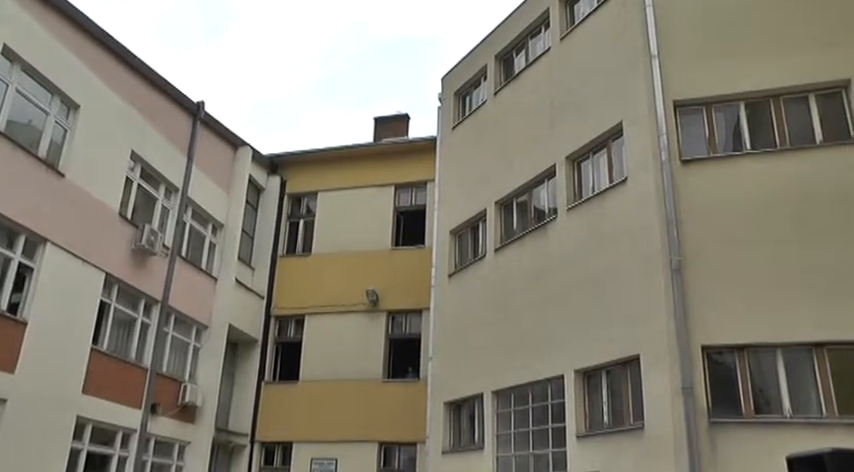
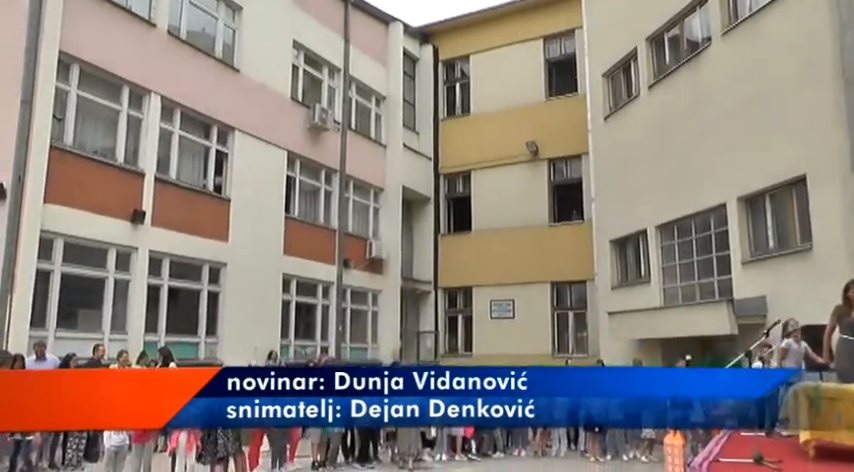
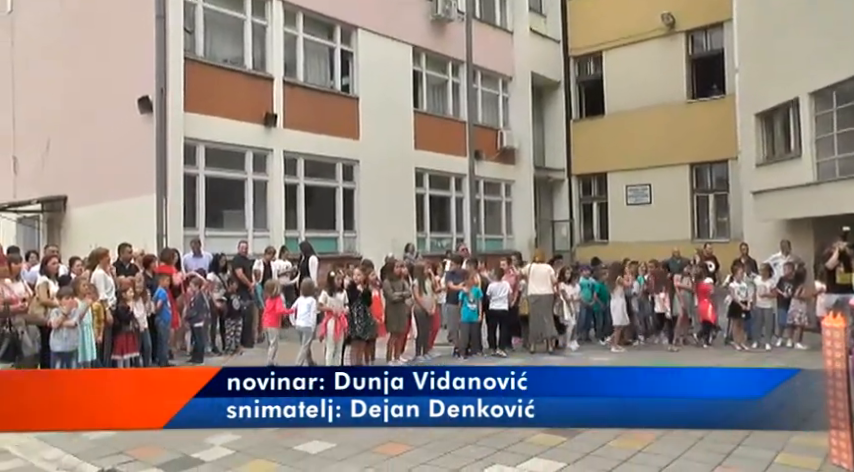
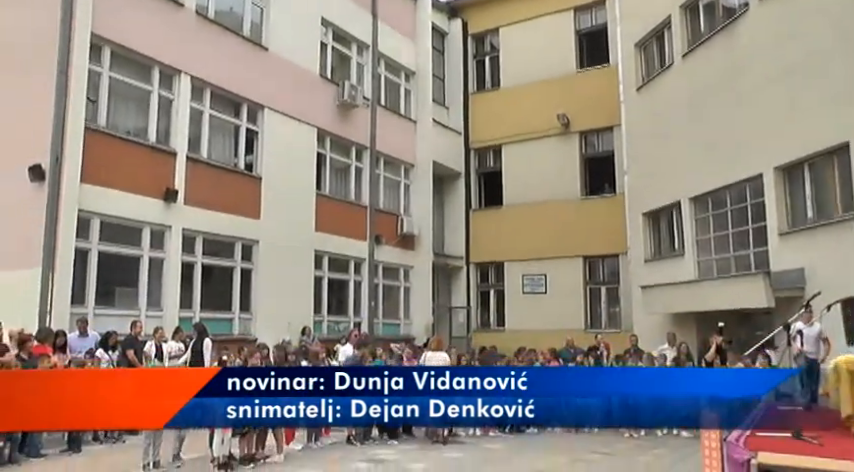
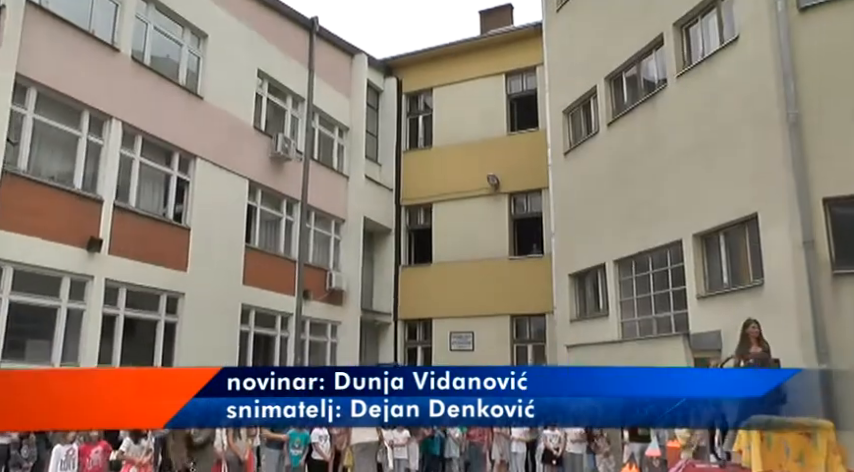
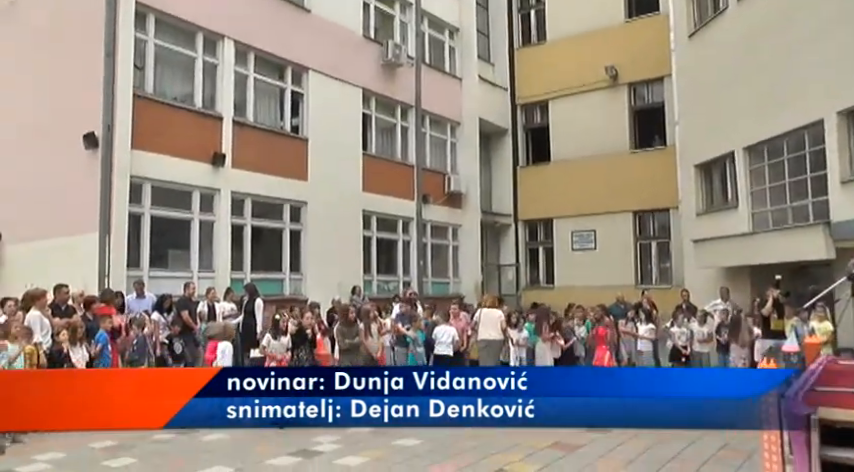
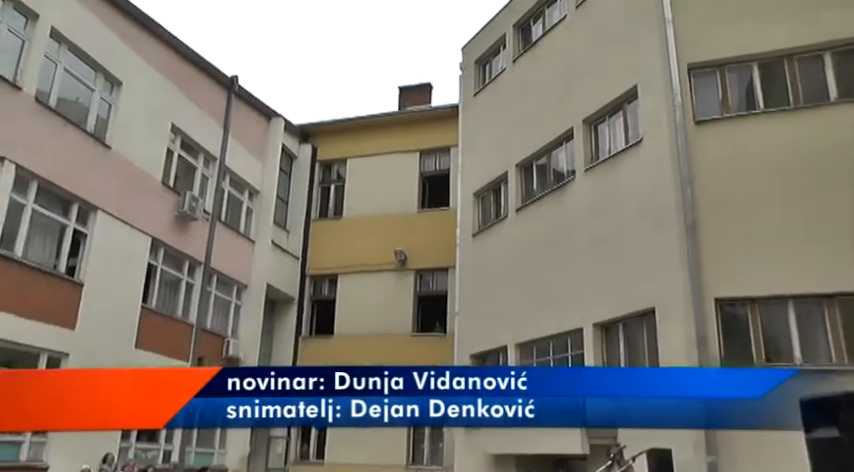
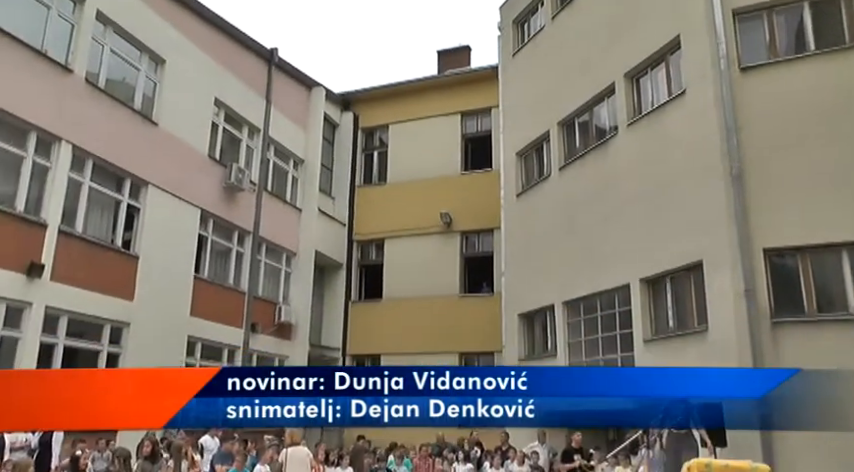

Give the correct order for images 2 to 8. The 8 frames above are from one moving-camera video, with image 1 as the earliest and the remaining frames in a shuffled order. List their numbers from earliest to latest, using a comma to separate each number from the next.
7, 8, 5, 2, 4, 6, 3
